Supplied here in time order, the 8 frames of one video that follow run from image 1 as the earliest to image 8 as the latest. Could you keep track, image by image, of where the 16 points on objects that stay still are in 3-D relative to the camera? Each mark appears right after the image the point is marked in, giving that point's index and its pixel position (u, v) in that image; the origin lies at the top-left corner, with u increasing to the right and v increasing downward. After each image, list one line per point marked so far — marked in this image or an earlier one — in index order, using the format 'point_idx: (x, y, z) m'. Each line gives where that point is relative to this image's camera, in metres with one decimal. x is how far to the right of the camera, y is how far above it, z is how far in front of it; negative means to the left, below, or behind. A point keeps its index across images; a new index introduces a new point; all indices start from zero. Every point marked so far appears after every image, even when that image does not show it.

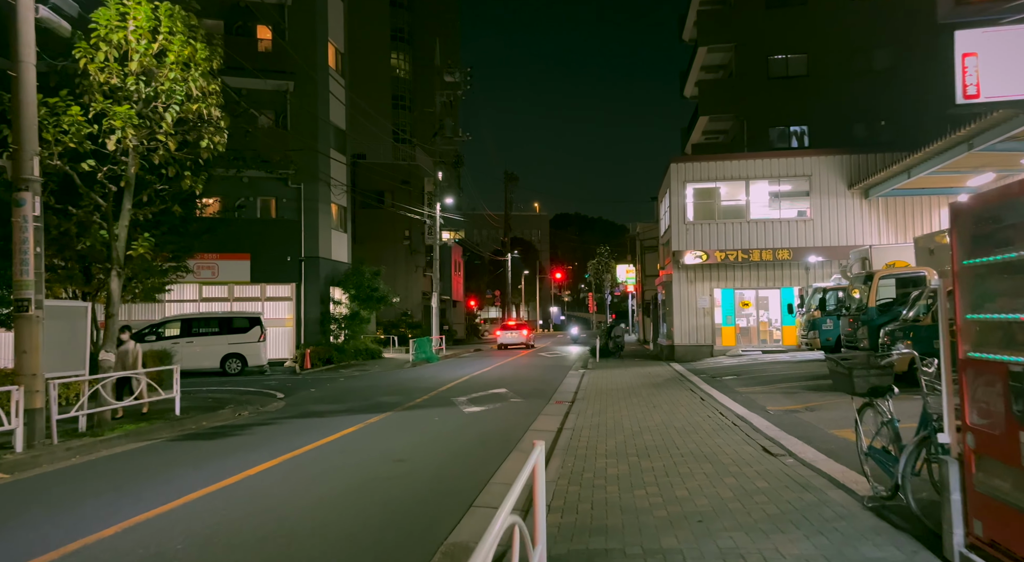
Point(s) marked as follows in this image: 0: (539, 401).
0: (+0.6, -2.7, +14.2) m
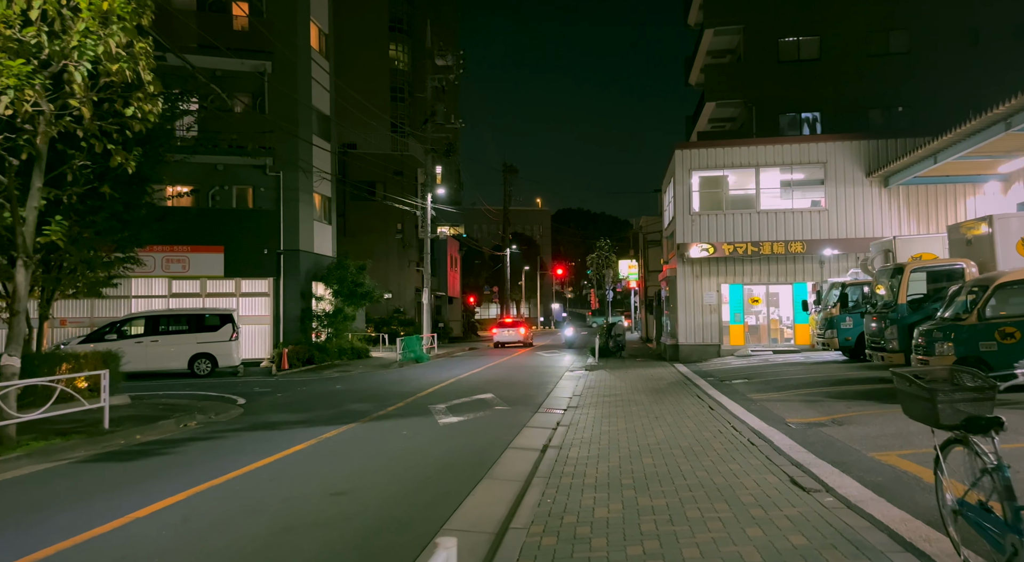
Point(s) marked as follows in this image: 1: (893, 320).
0: (+0.3, -2.6, +12.6) m
1: (+7.9, -0.8, +13.3) m
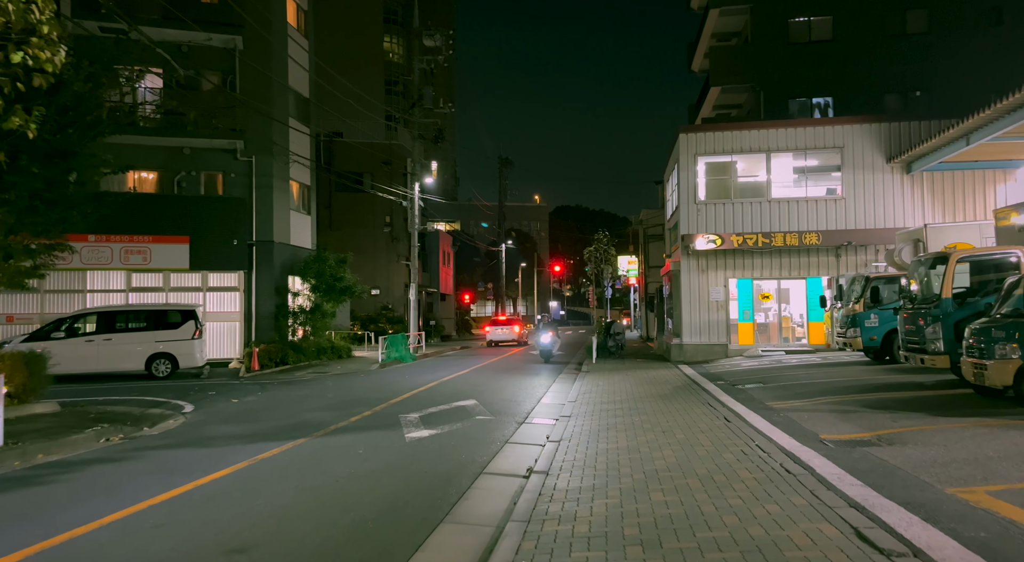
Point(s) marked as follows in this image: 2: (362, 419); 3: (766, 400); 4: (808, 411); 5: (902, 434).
0: (0.0, -2.4, +10.8) m
1: (+7.6, -0.7, +11.5) m
2: (-2.6, -2.4, +11.1) m
3: (+4.9, -2.3, +12.4) m
4: (+4.9, -2.2, +10.6) m
5: (+5.0, -2.0, +8.3) m
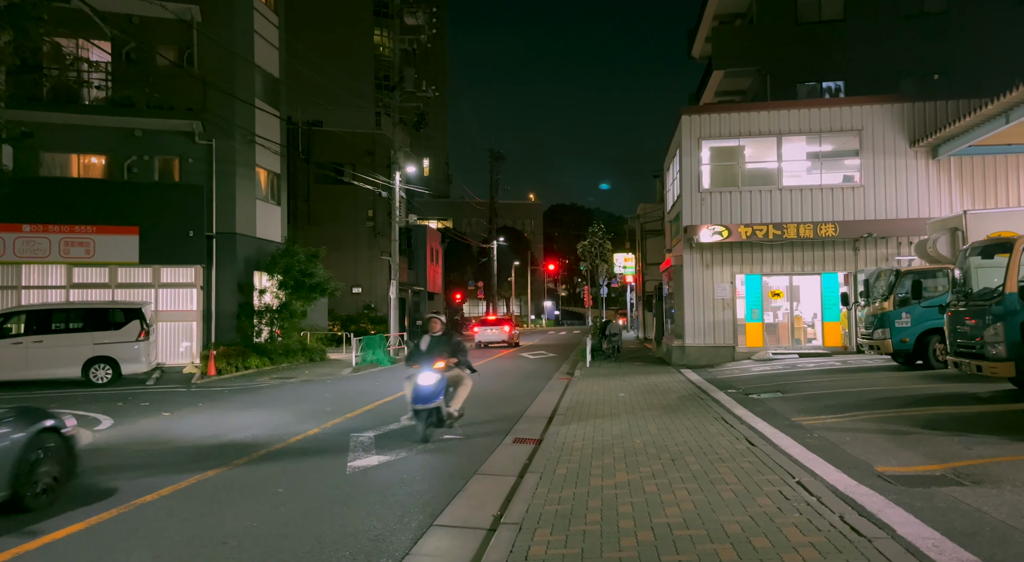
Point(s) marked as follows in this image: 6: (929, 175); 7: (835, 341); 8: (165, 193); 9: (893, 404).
0: (-0.4, -2.3, +8.9) m
1: (+7.3, -0.5, +9.6) m
2: (-3.0, -2.3, +9.1) m
3: (+4.5, -2.2, +10.4) m
4: (+4.5, -2.0, +8.7) m
5: (+4.7, -1.8, +6.4) m
6: (+12.2, +3.1, +18.8) m
7: (+9.9, -1.8, +19.6) m
8: (-10.3, +2.6, +19.1) m
9: (+6.0, -2.0, +10.2) m
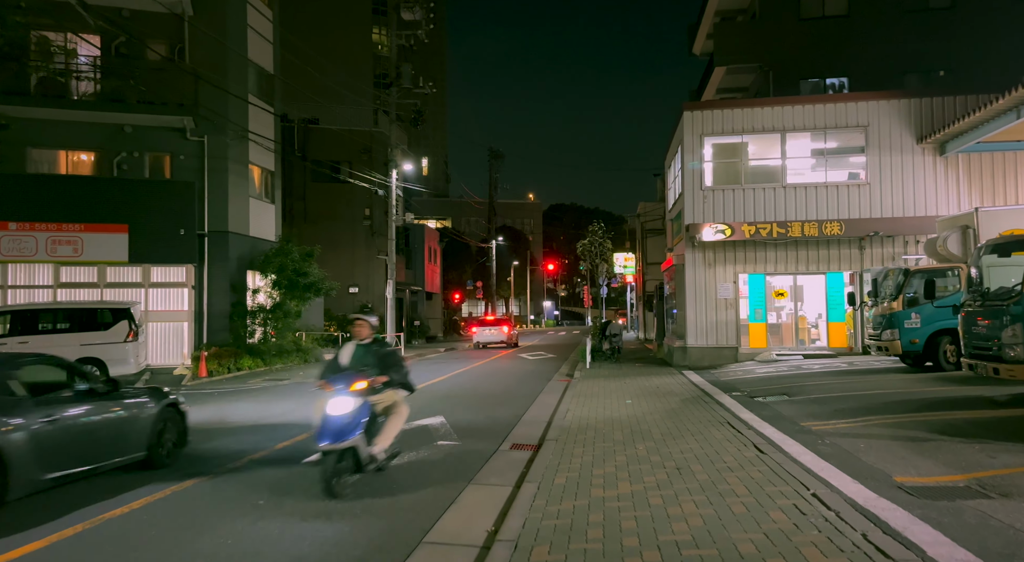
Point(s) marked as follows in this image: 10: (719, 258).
0: (-0.4, -2.3, +8.5) m
1: (+7.2, -0.5, +9.2) m
2: (-3.0, -2.3, +8.7) m
3: (+4.5, -2.1, +10.0) m
4: (+4.5, -2.0, +8.3) m
5: (+4.6, -1.8, +6.0) m
6: (+12.2, +3.1, +18.4) m
7: (+9.8, -1.8, +19.2) m
8: (-10.4, +2.6, +18.7) m
9: (+6.0, -1.9, +9.8) m
10: (+6.2, +0.7, +19.4) m
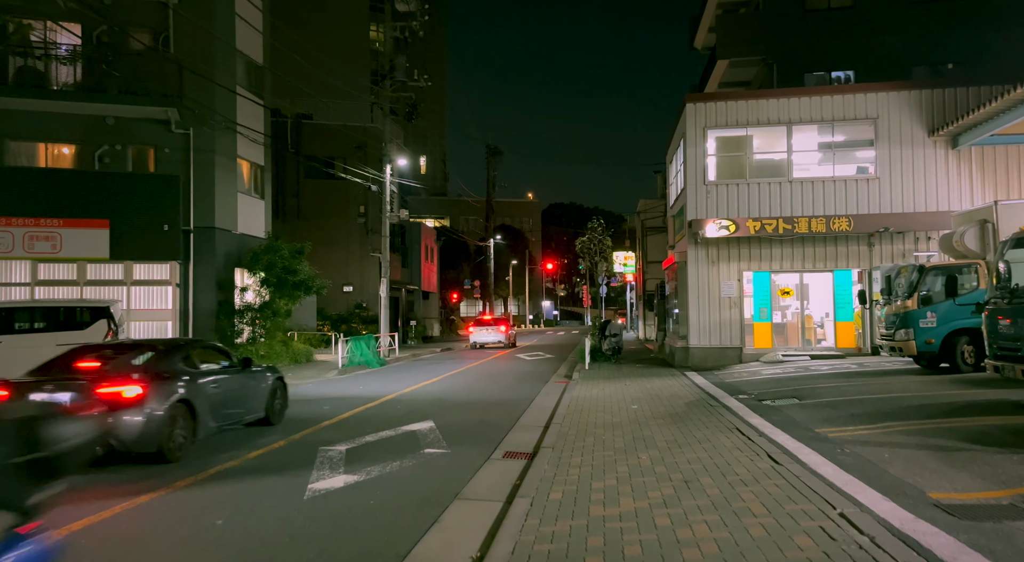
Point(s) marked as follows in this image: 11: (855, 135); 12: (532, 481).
0: (-0.5, -2.2, +7.8) m
1: (+7.1, -0.4, +8.5) m
2: (-3.1, -2.2, +8.0) m
3: (+4.4, -2.1, +9.3) m
4: (+4.4, -1.9, +7.6) m
5: (+4.6, -1.8, +5.3) m
6: (+12.1, +3.2, +17.7) m
7: (+9.7, -1.8, +18.5) m
8: (-10.5, +2.7, +18.0) m
9: (+5.9, -1.9, +9.1) m
10: (+6.1, +0.7, +18.7) m
11: (+9.7, +4.1, +18.2) m
12: (+0.2, -2.1, +6.7) m
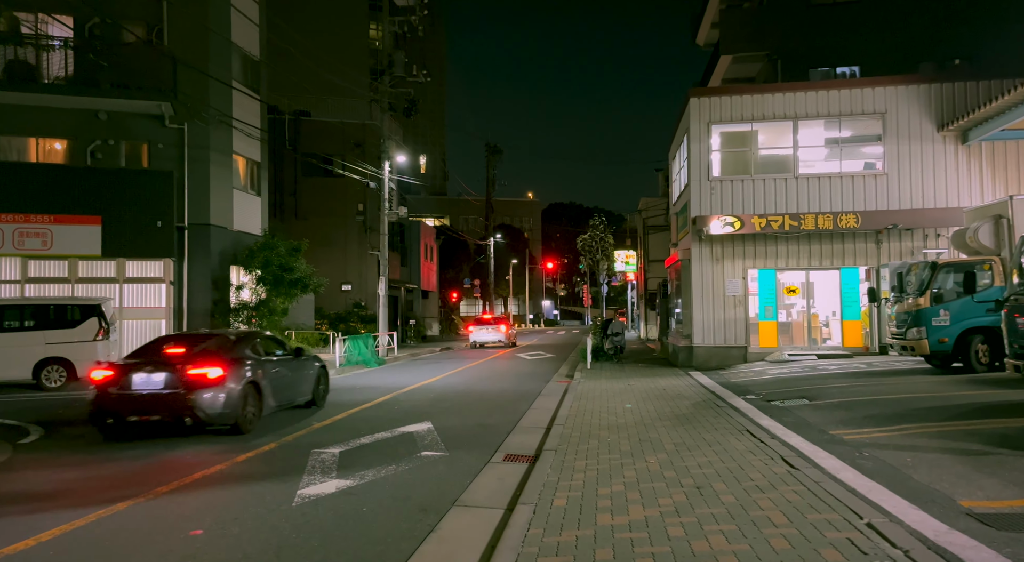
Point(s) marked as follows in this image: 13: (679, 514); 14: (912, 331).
0: (-0.5, -2.2, +7.4) m
1: (+7.1, -0.4, +8.2) m
2: (-3.1, -2.1, +7.7) m
3: (+4.4, -2.0, +9.0) m
4: (+4.4, -1.9, +7.2) m
5: (+4.6, -1.7, +4.9) m
6: (+12.1, +3.2, +17.3) m
7: (+9.8, -1.7, +18.2) m
8: (-10.5, +2.8, +17.7) m
9: (+5.9, -1.8, +8.7) m
10: (+6.2, +0.8, +18.3) m
11: (+9.7, +4.2, +17.8) m
12: (+0.2, -2.0, +6.4) m
13: (+1.4, -1.9, +5.3) m
14: (+8.0, -1.0, +12.8) m
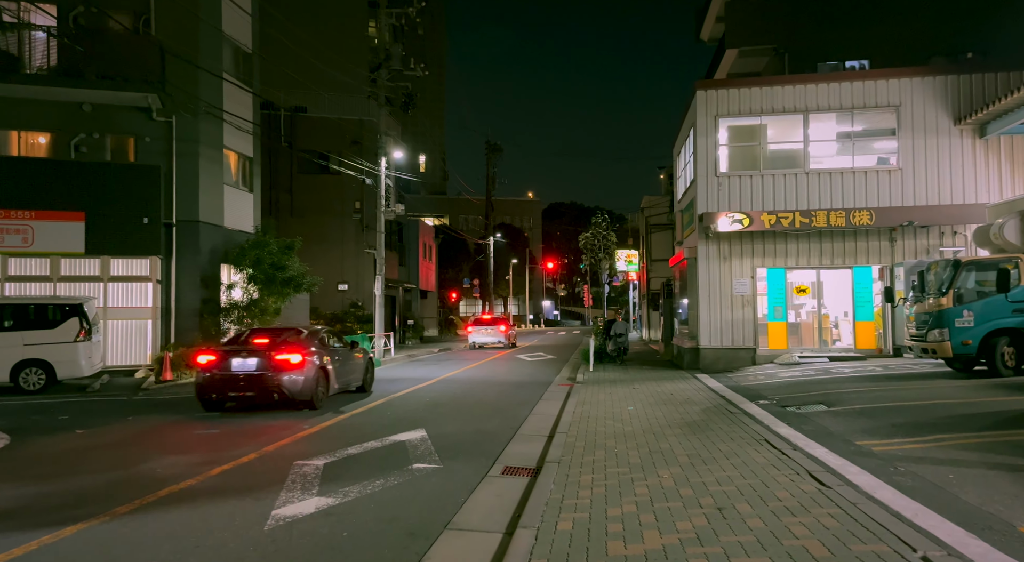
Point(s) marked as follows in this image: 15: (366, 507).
0: (-0.5, -2.1, +6.8) m
1: (+7.1, -0.4, +7.5) m
2: (-3.1, -2.1, +7.0) m
3: (+4.4, -2.0, +8.3) m
4: (+4.4, -1.9, +6.6) m
5: (+4.6, -1.7, +4.3) m
6: (+12.1, +3.2, +16.7) m
7: (+9.8, -1.7, +17.5) m
8: (-10.5, +2.8, +17.0) m
9: (+5.9, -1.8, +8.1) m
10: (+6.2, +0.8, +17.7) m
11: (+9.7, +4.2, +17.2) m
12: (+0.2, -2.0, +5.7) m
13: (+1.4, -1.9, +4.6) m
14: (+8.0, -1.0, +12.2) m
15: (-1.4, -2.1, +5.8) m
